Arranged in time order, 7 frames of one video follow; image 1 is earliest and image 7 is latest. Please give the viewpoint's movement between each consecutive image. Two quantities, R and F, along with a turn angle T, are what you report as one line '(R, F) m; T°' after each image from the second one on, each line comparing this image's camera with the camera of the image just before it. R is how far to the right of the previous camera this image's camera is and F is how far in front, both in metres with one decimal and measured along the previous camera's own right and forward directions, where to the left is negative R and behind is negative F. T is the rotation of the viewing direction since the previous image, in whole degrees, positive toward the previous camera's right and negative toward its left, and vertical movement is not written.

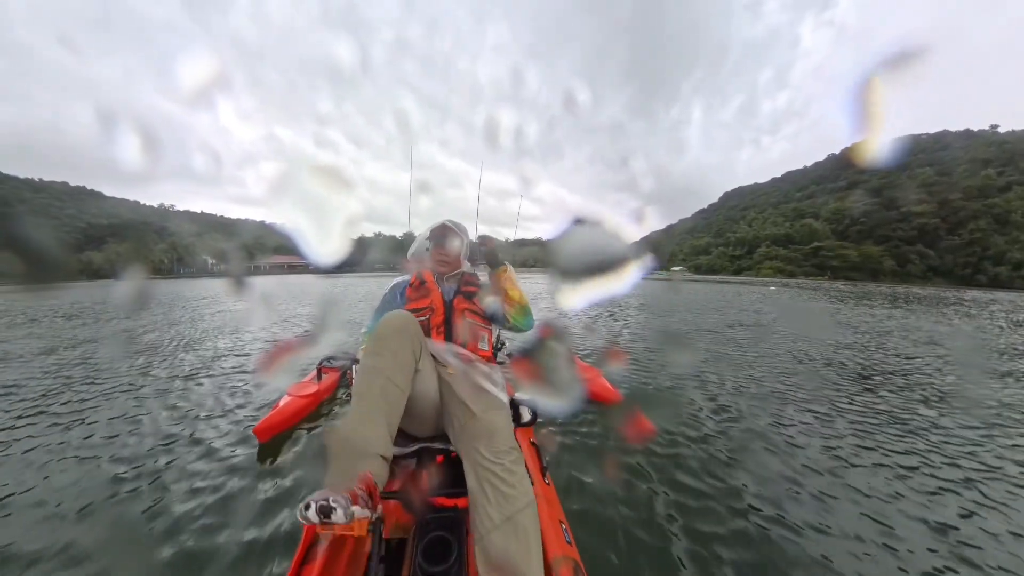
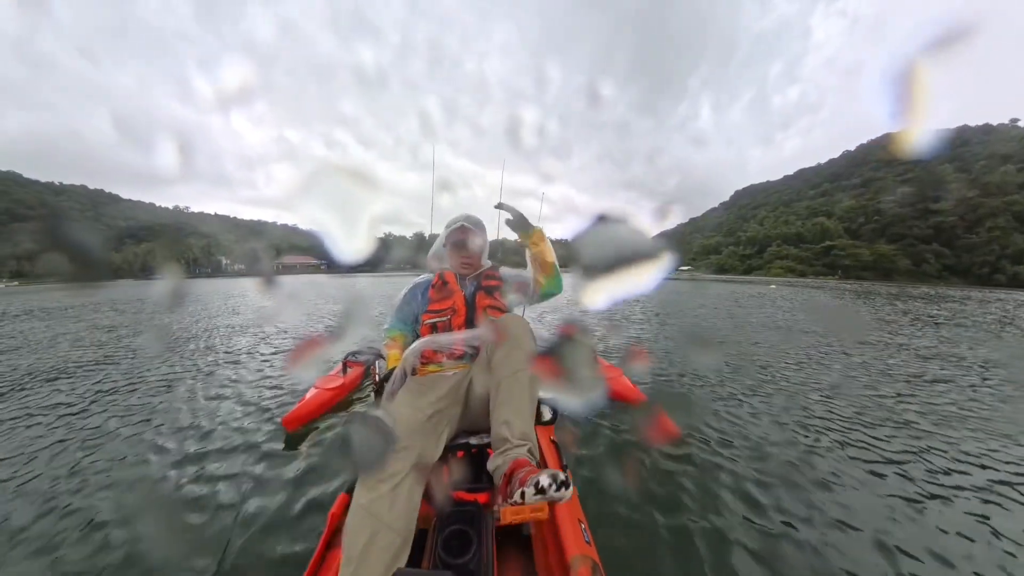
(0.0, -0.1) m; -1°
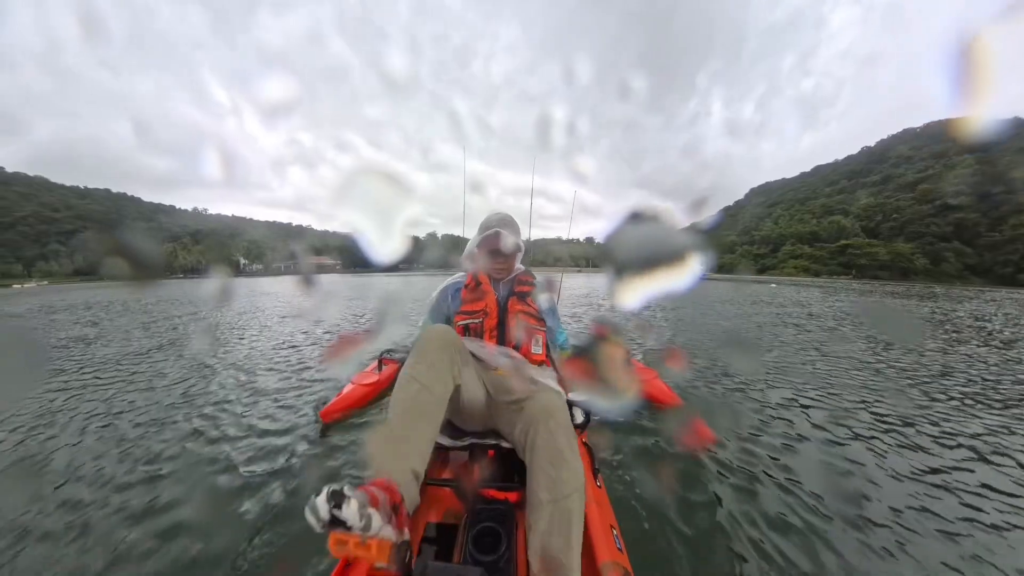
(-0.1, -0.2) m; -1°
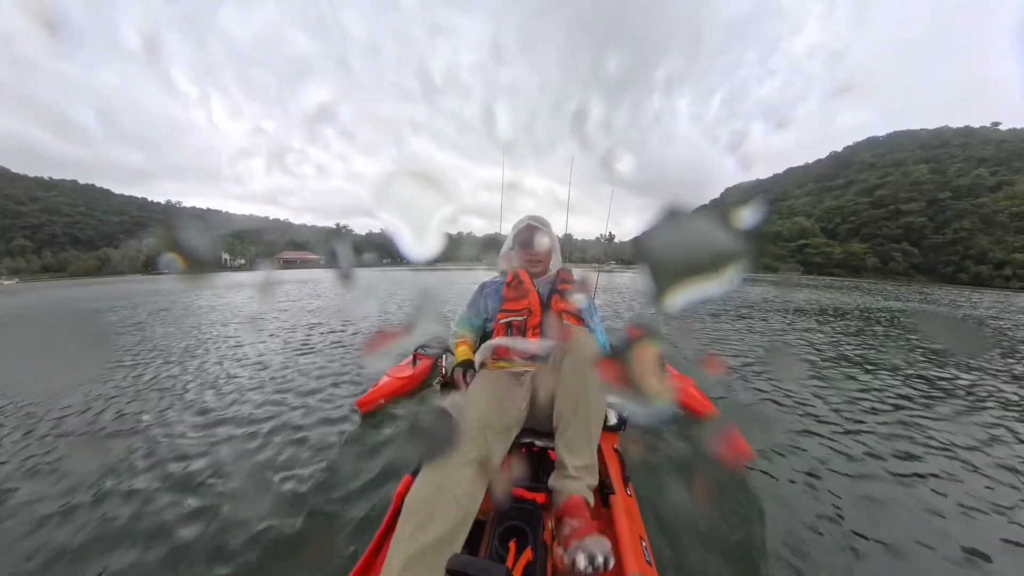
(-0.1, -0.8) m; +3°
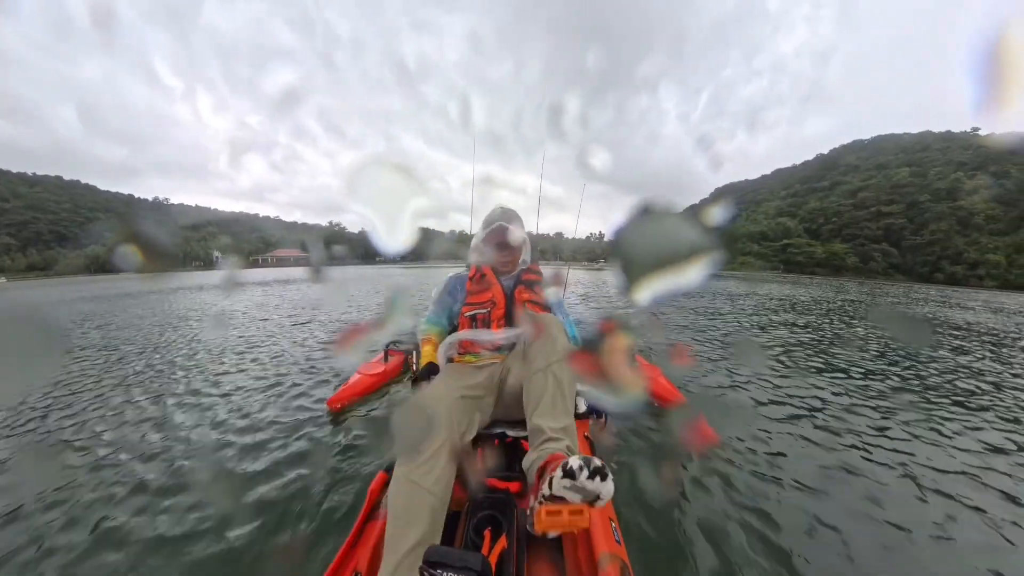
(-0.1, -0.3) m; +1°
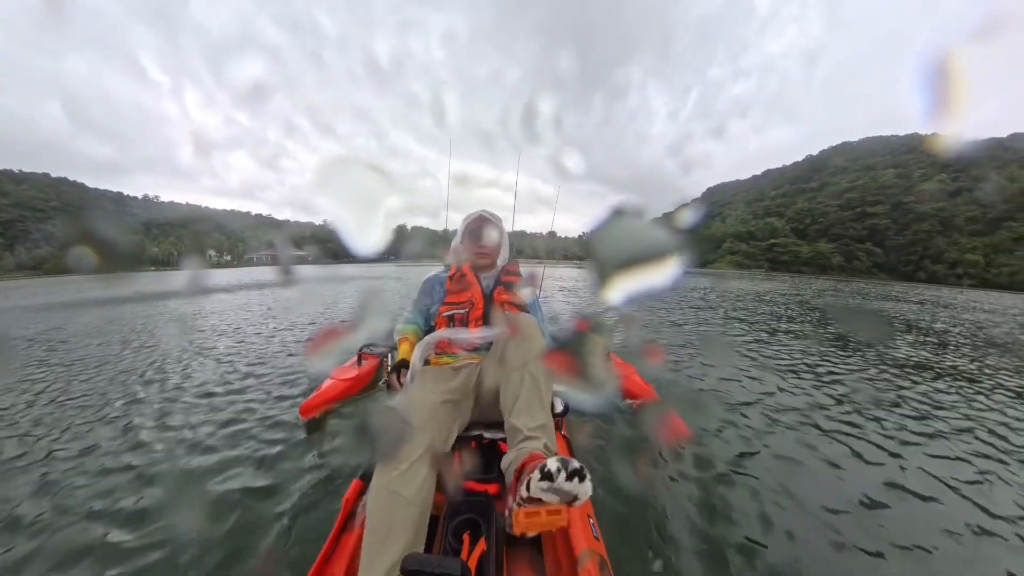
(0.0, -0.2) m; +1°
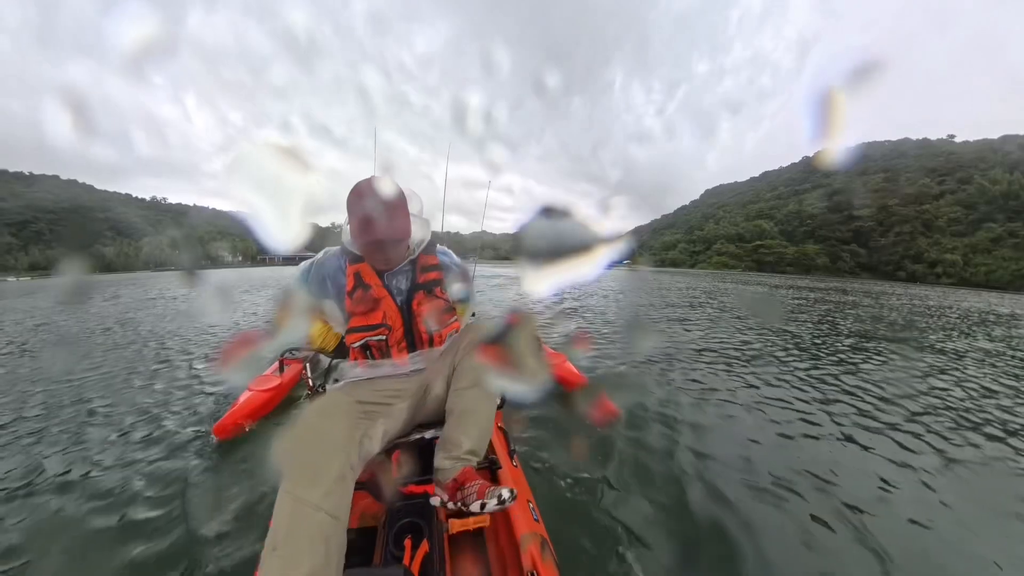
(-0.2, -1.1) m; 0°
